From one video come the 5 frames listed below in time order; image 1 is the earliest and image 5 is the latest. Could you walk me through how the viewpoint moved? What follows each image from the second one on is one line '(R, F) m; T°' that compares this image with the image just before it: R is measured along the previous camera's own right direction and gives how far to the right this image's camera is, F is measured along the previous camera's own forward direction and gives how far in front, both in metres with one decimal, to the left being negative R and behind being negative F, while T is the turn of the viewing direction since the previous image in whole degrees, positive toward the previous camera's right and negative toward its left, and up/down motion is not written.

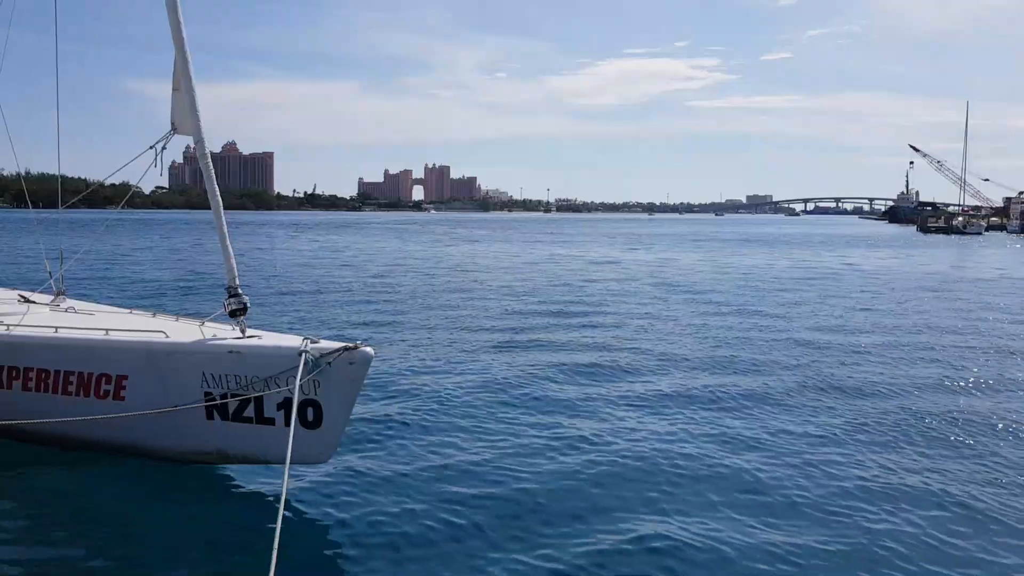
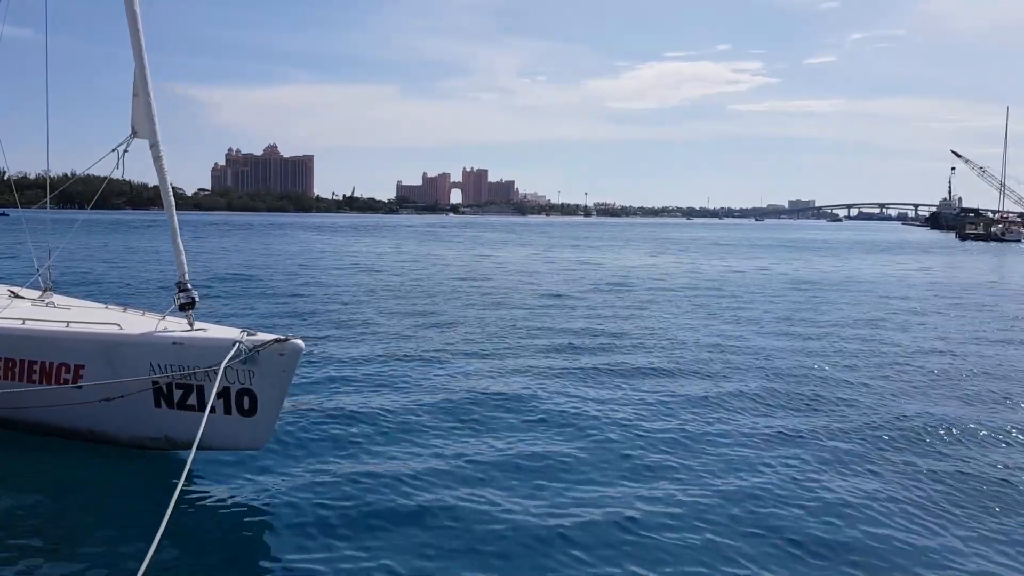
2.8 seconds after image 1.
(+2.0, -0.9) m; -1°
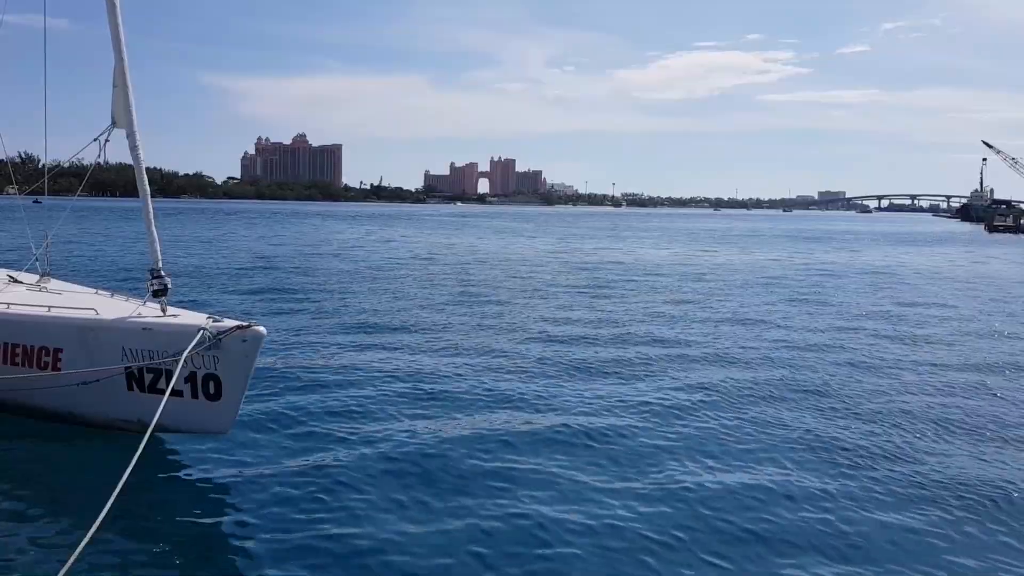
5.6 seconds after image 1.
(+0.4, +1.3) m; -2°
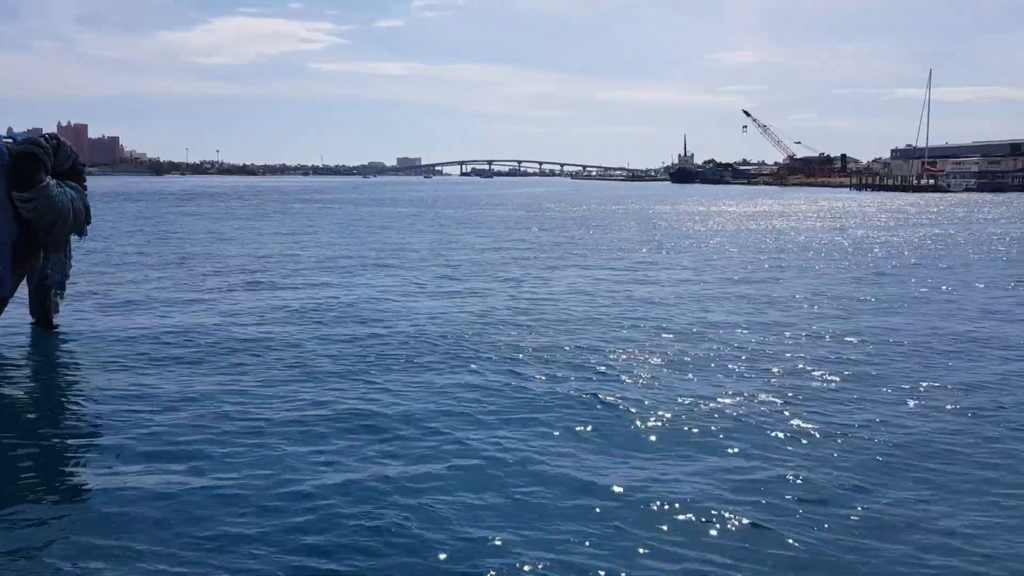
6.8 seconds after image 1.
(0.0, +0.7) m; +2°
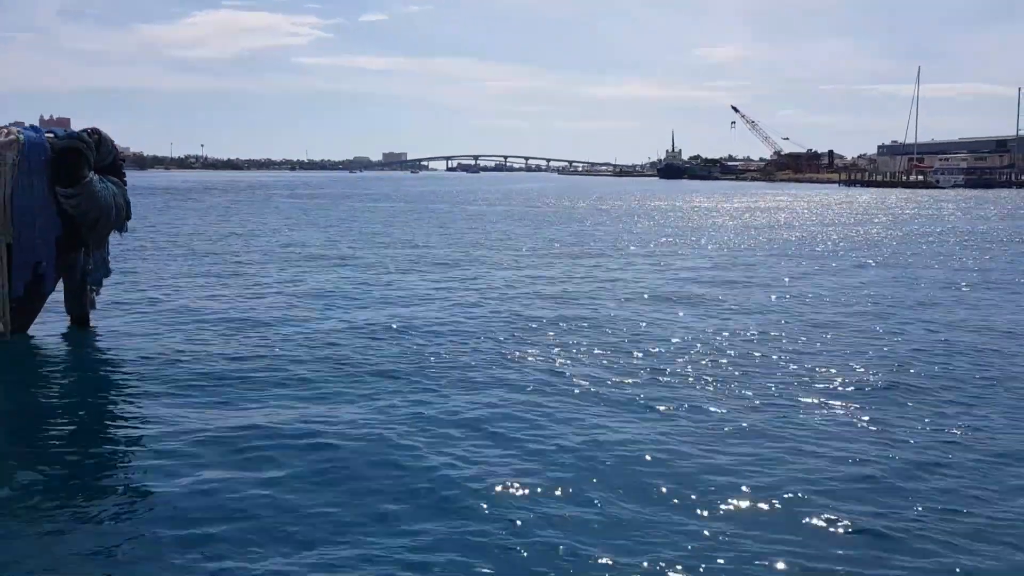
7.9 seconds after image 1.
(-0.7, +0.2) m; 0°
